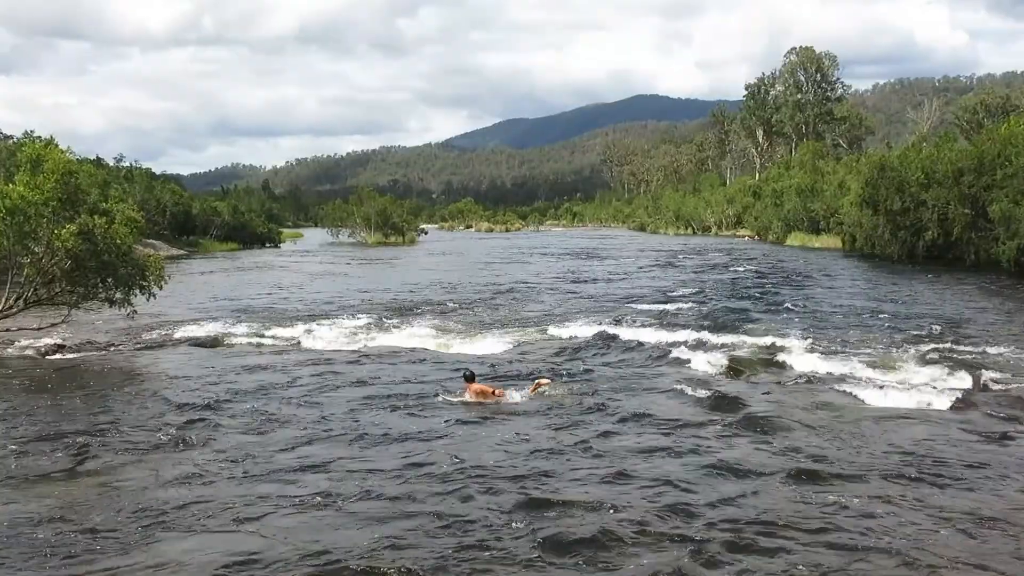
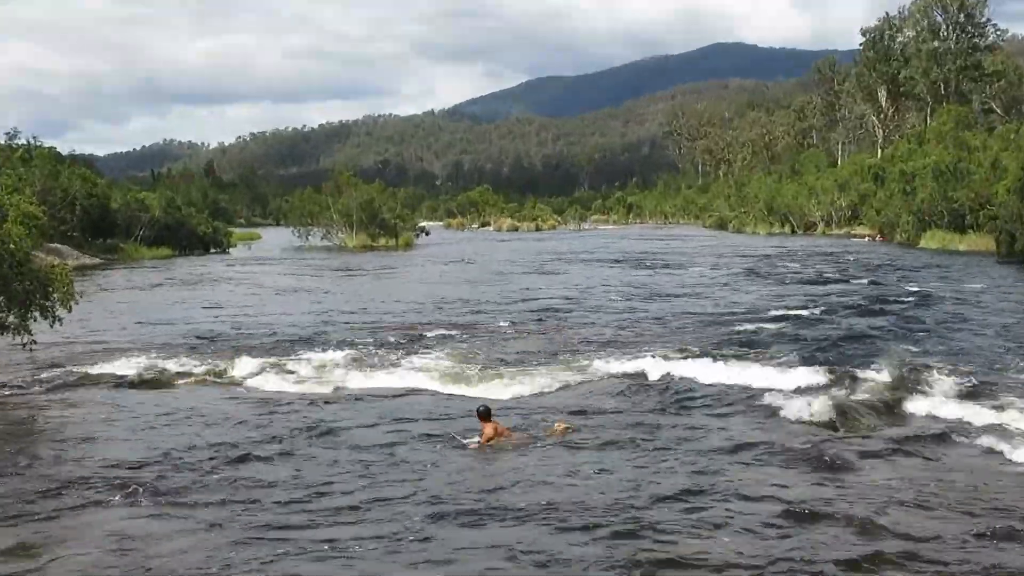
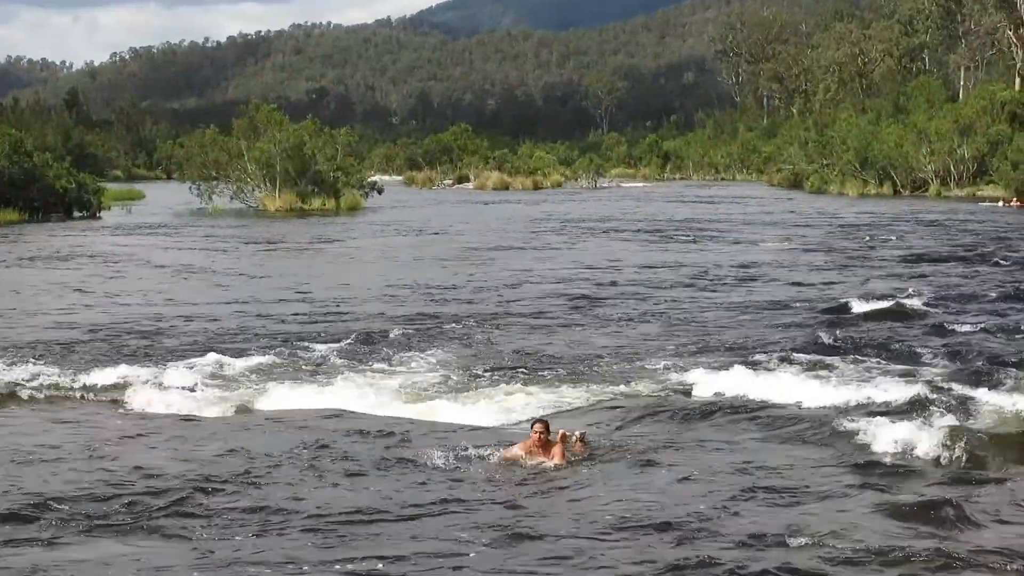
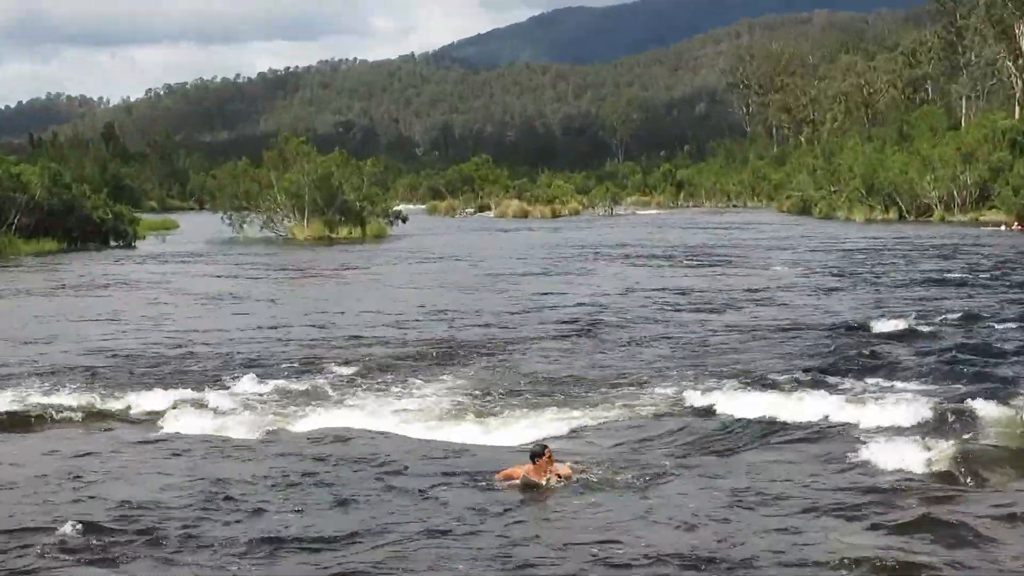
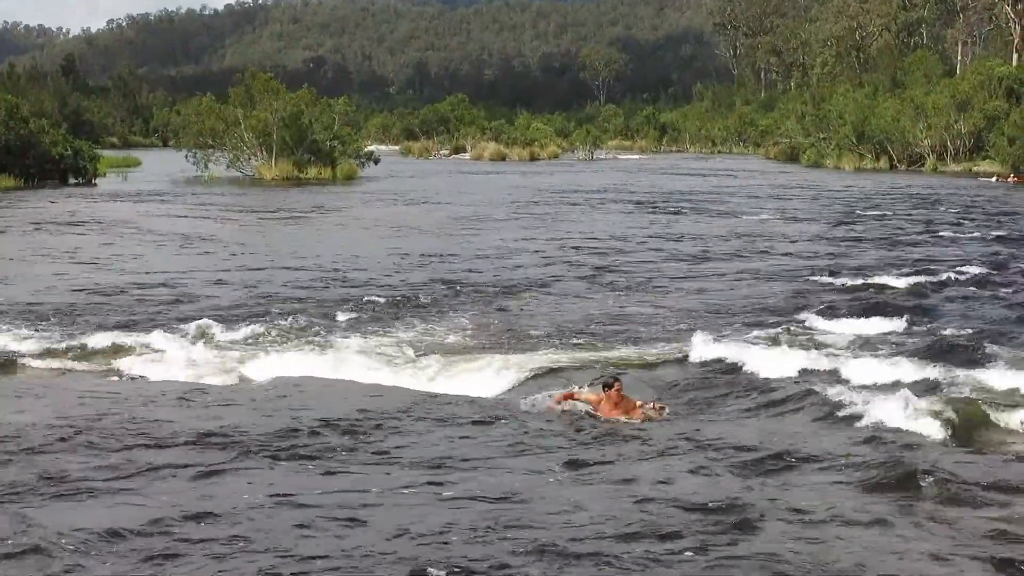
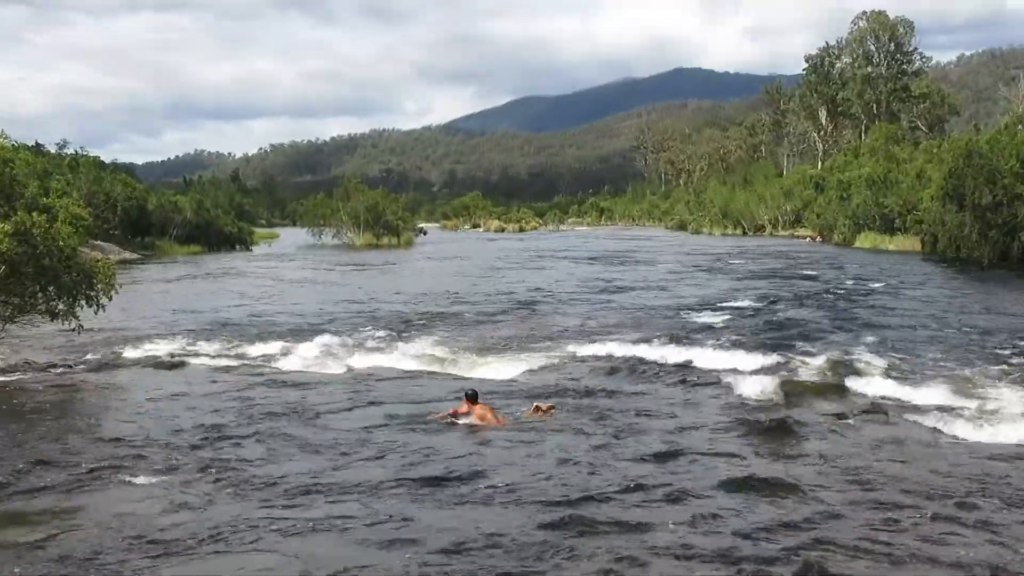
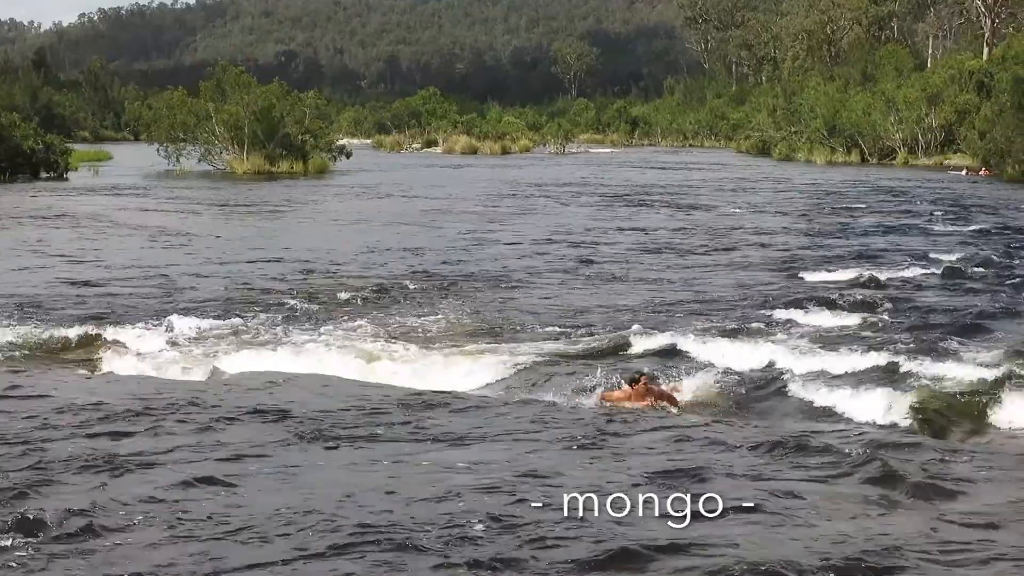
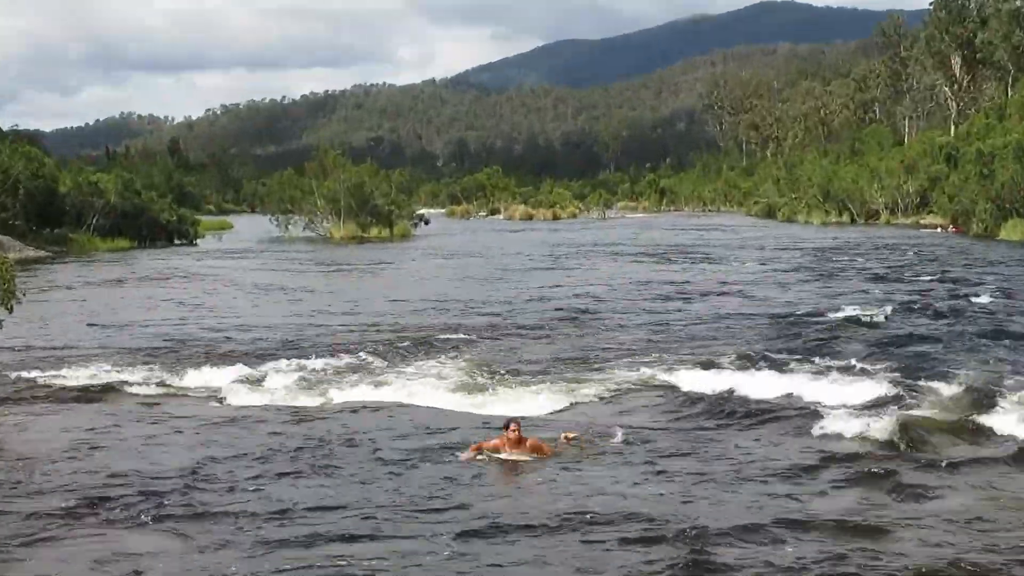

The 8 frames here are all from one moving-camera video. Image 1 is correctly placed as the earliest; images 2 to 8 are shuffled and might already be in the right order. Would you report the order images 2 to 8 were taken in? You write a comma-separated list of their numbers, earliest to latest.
6, 2, 8, 4, 3, 5, 7
